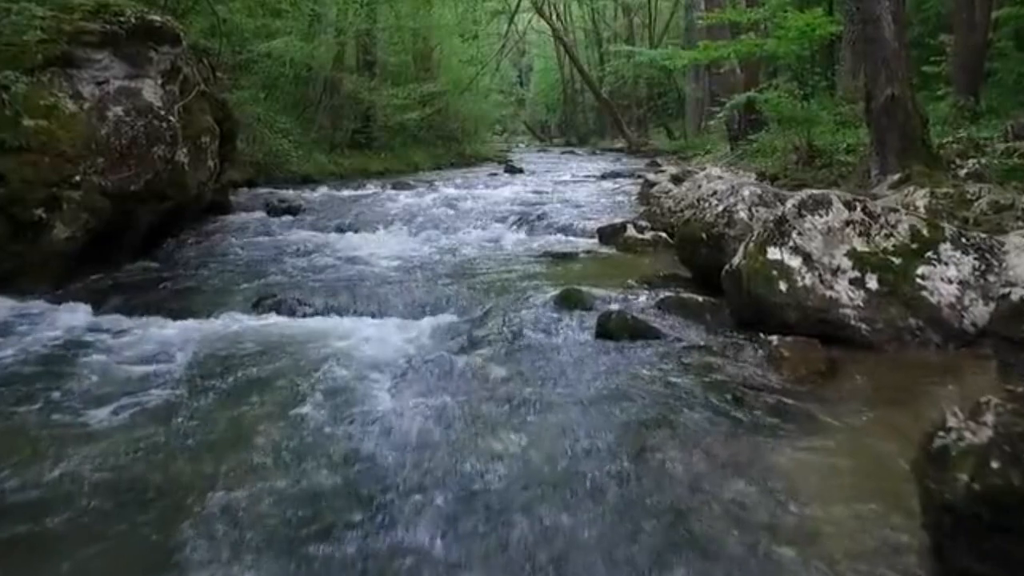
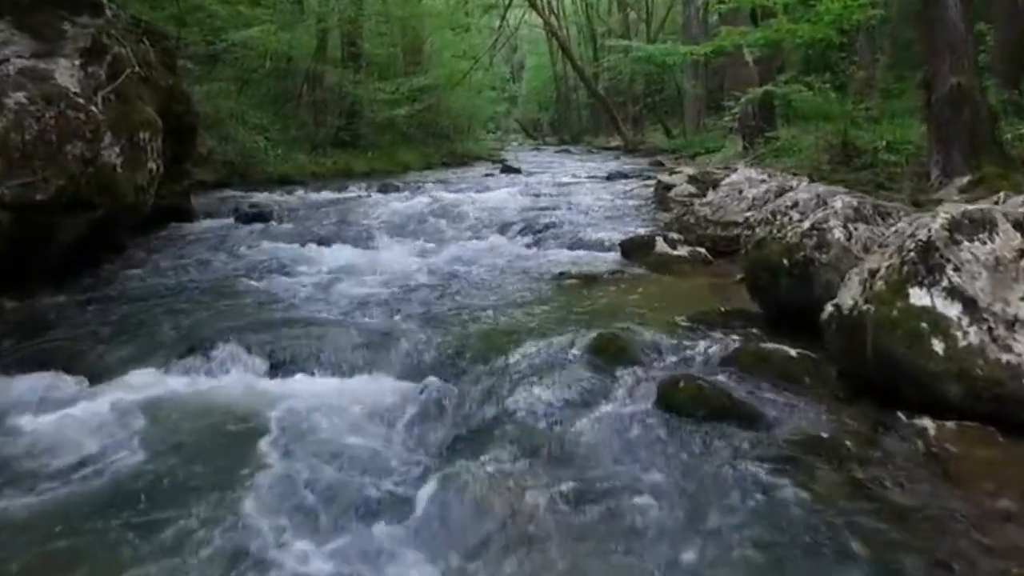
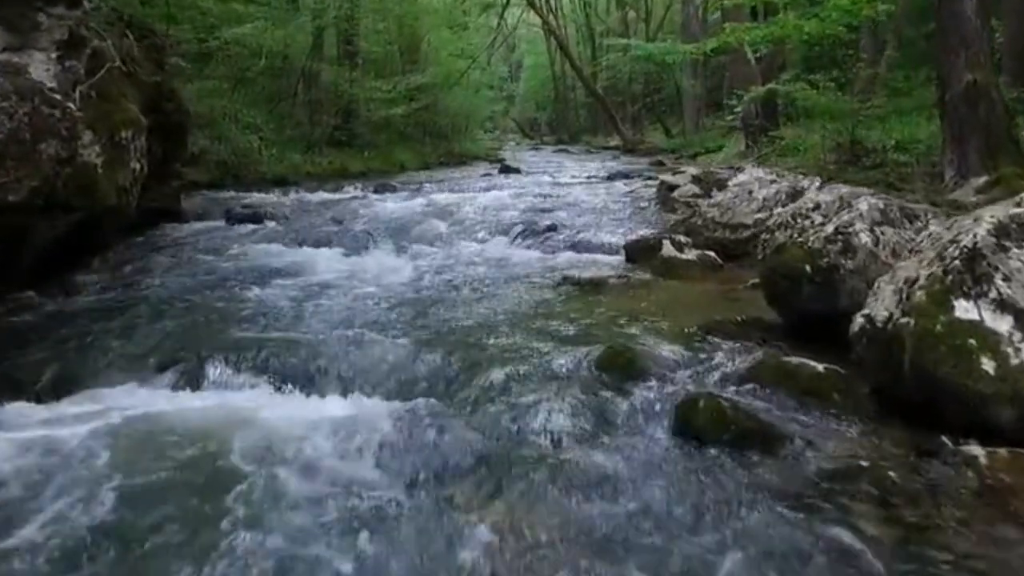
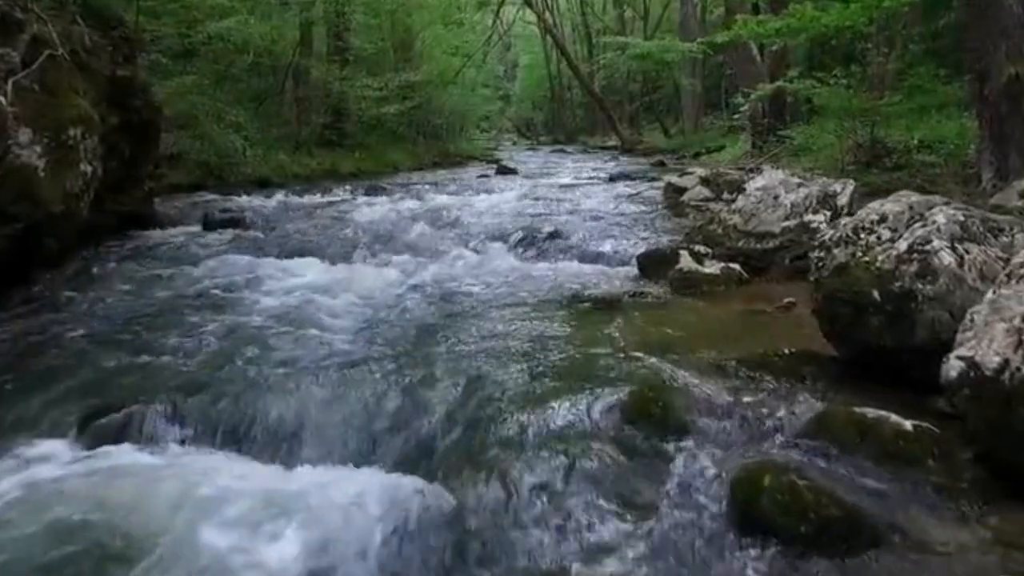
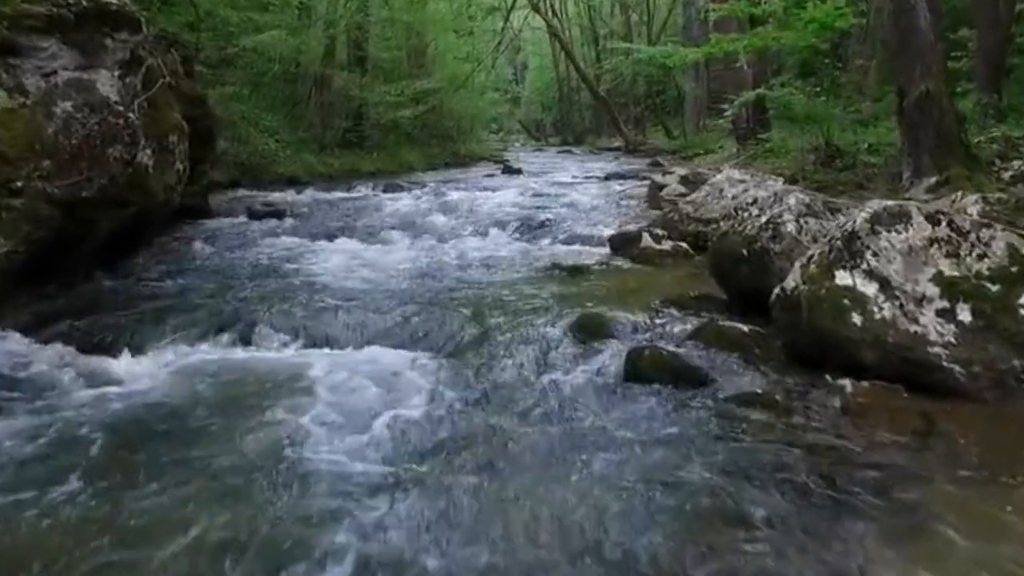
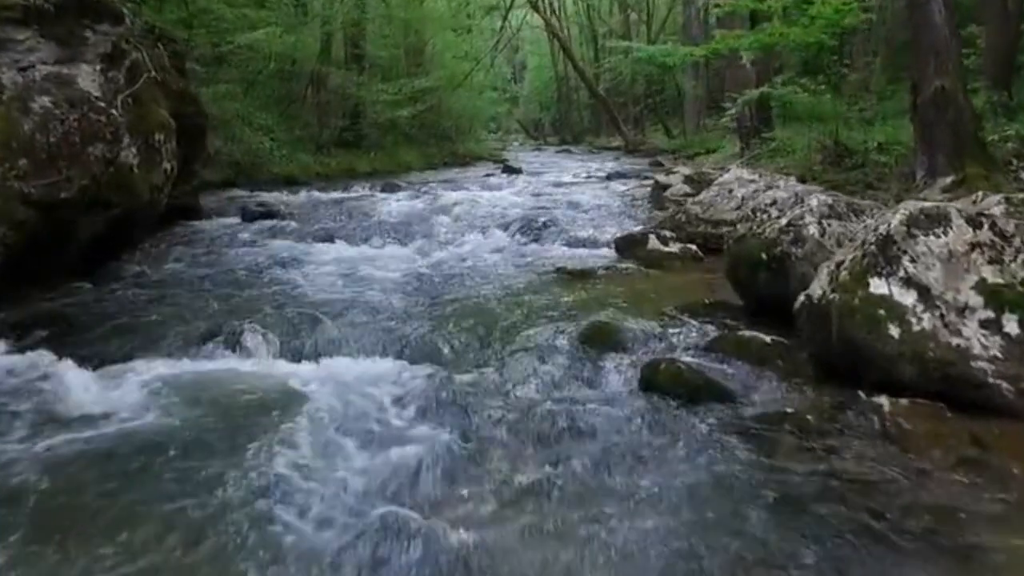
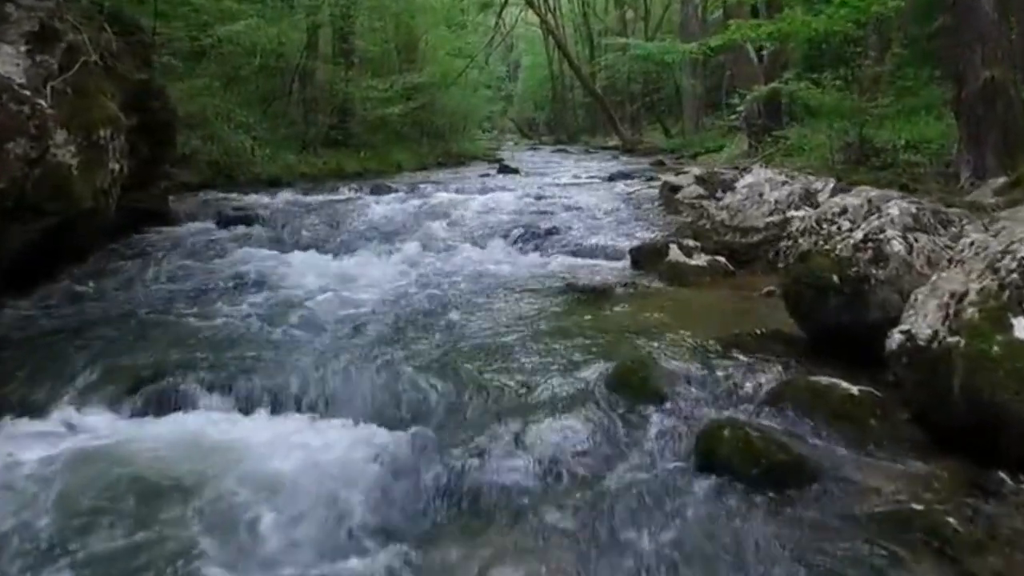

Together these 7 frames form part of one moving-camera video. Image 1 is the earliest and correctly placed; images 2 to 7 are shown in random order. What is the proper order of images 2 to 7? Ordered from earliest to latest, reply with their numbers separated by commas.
5, 6, 2, 3, 7, 4
